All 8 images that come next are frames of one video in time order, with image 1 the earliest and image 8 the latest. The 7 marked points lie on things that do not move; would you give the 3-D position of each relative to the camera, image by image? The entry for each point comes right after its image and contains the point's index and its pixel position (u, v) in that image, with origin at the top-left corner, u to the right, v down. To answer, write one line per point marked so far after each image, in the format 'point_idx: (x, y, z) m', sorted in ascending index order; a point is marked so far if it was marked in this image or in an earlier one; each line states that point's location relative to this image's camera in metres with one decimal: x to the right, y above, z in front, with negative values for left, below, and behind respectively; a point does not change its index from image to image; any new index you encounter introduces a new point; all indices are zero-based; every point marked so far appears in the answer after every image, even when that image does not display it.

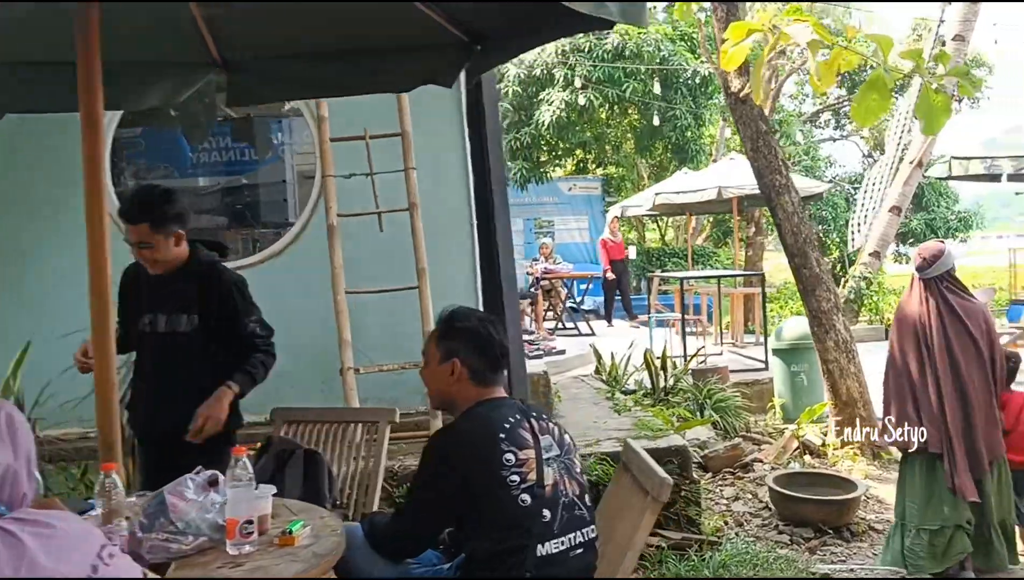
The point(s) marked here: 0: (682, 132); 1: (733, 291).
0: (+3.6, +3.4, +19.5) m
1: (+3.1, 0.0, +12.9) m
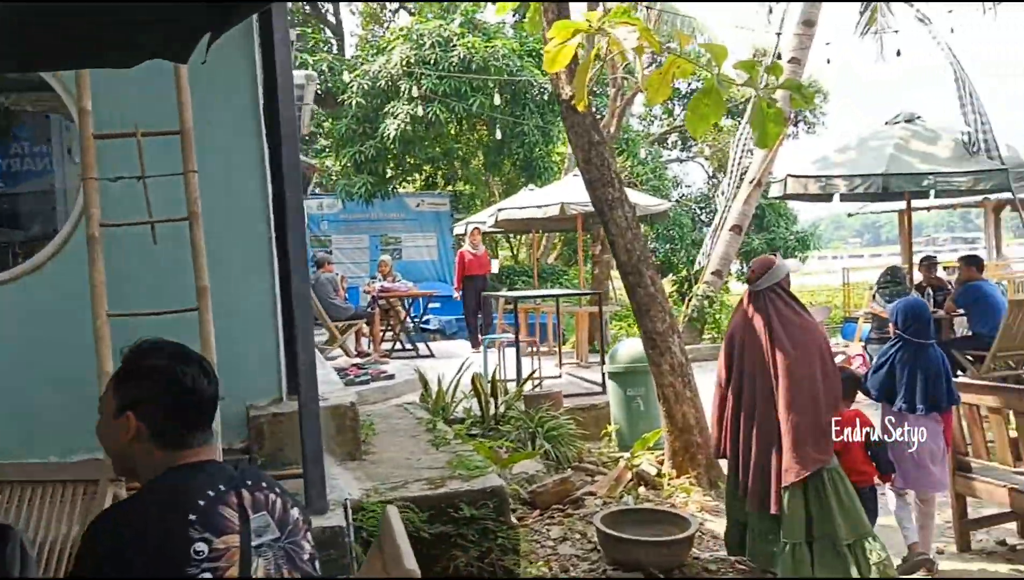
0: (+0.4, +3.0, +19.3) m
1: (+0.9, -0.3, +12.6) m
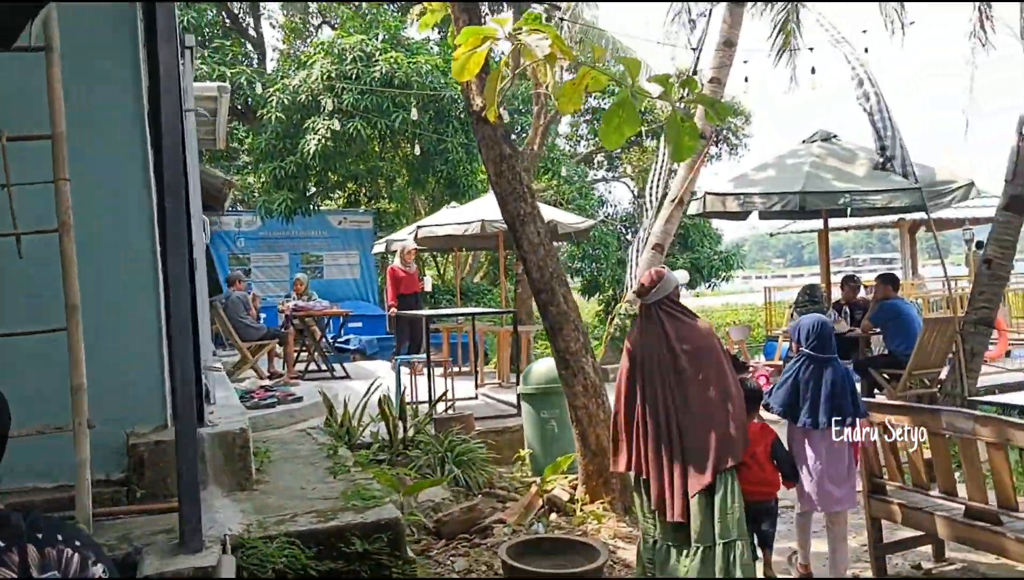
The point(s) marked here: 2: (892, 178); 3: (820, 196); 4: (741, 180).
0: (-1.2, +2.6, +19.0) m
1: (-0.2, -0.5, +12.3) m
2: (+3.4, +1.0, +8.1) m
3: (+2.7, +0.8, +8.0) m
4: (+2.2, +1.1, +8.8) m
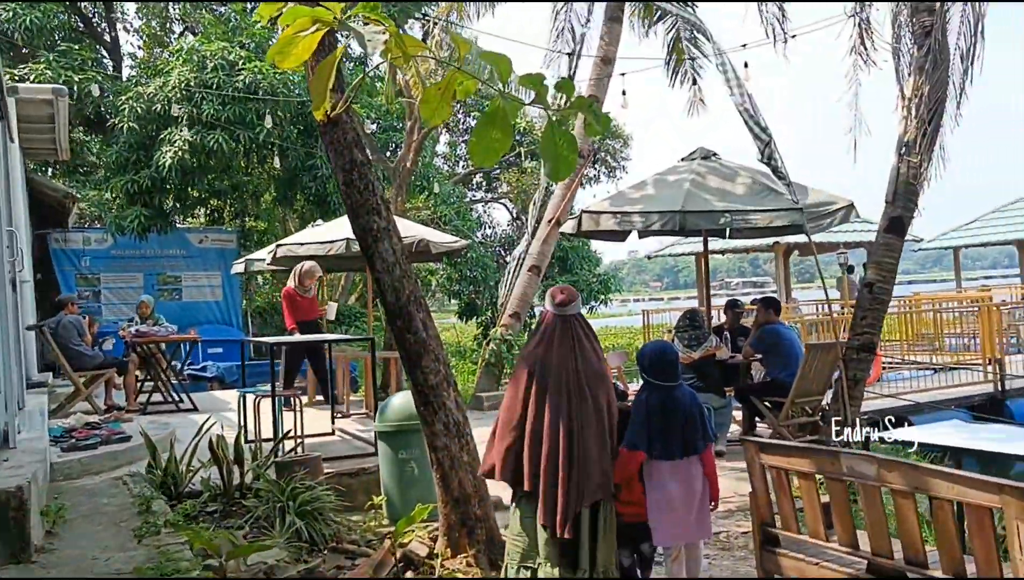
0: (-3.7, +2.1, +18.1) m
1: (-1.8, -0.8, +11.5) m
2: (+2.2, +0.8, +7.8) m
3: (+1.6, +0.6, +7.6) m
4: (+1.0, +0.8, +8.3) m
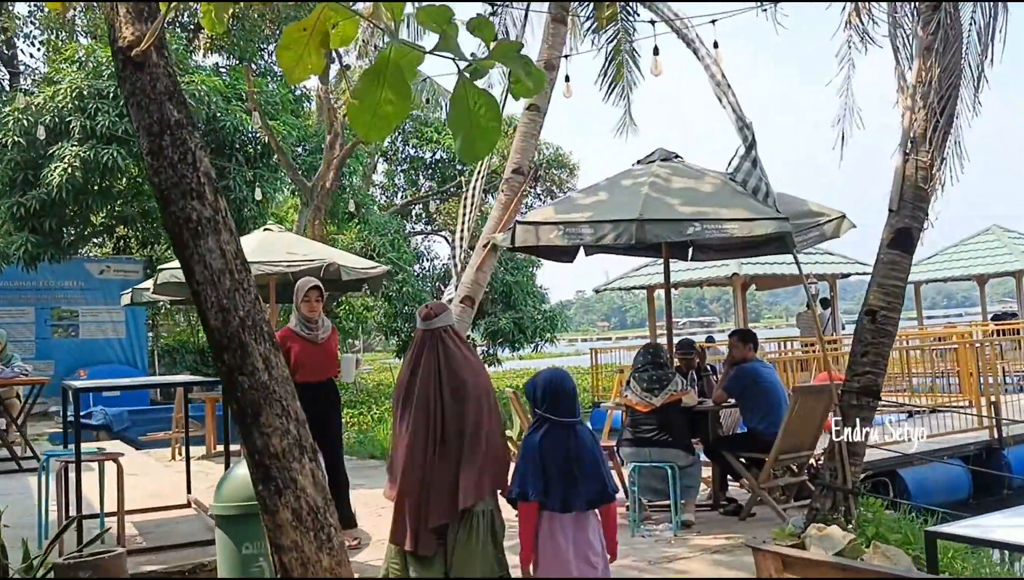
0: (-4.8, +1.5, +16.3) m
1: (-2.6, -1.2, +9.7) m
2: (+1.6, +0.6, +6.3) m
3: (+1.0, +0.4, +6.1) m
4: (+0.4, +0.6, +6.8) m
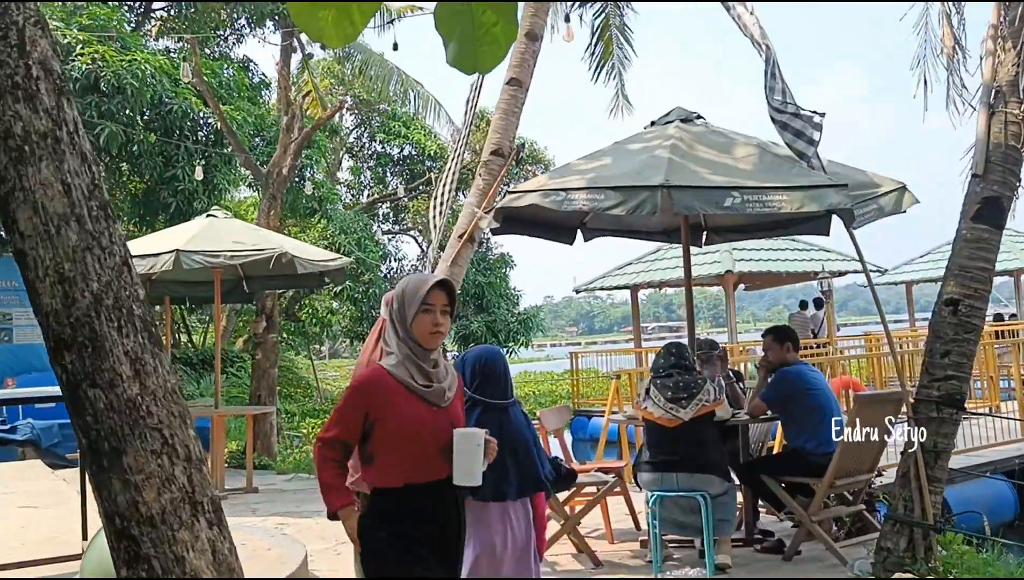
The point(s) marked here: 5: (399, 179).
0: (-5.2, +1.5, +14.9) m
1: (-2.8, -1.1, +8.4) m
2: (+1.6, +0.7, +5.1) m
3: (+1.0, +0.5, +4.9) m
4: (+0.3, +0.7, +5.5) m
5: (-2.3, +2.3, +18.8) m
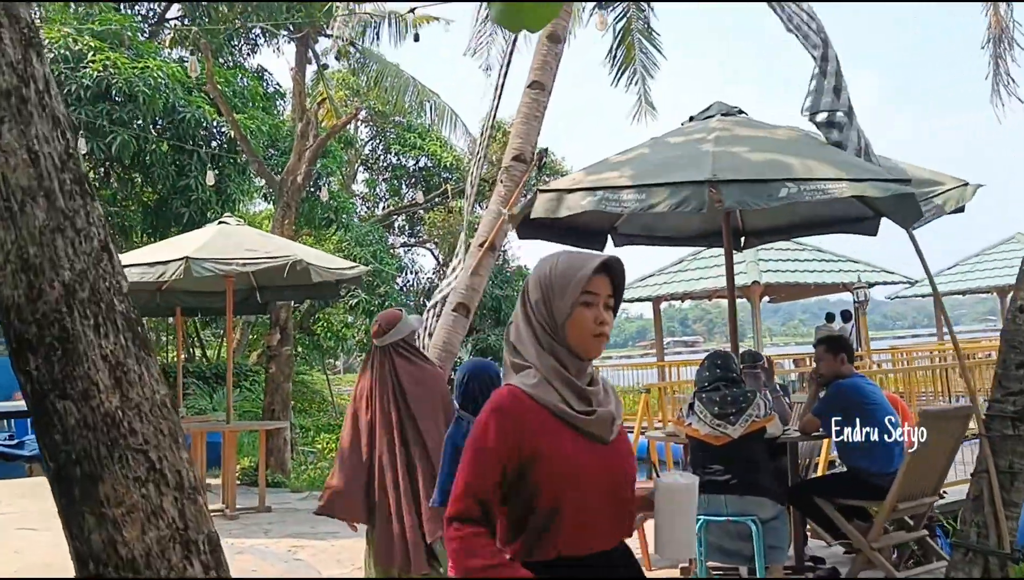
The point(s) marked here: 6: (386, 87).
0: (-4.9, +1.3, +14.6) m
1: (-2.5, -1.2, +8.0) m
2: (+1.8, +0.6, +4.7) m
3: (+1.1, +0.5, +4.5) m
4: (+0.5, +0.7, +5.1) m
5: (-2.0, +2.0, +18.5) m
6: (-2.0, +3.3, +14.8) m
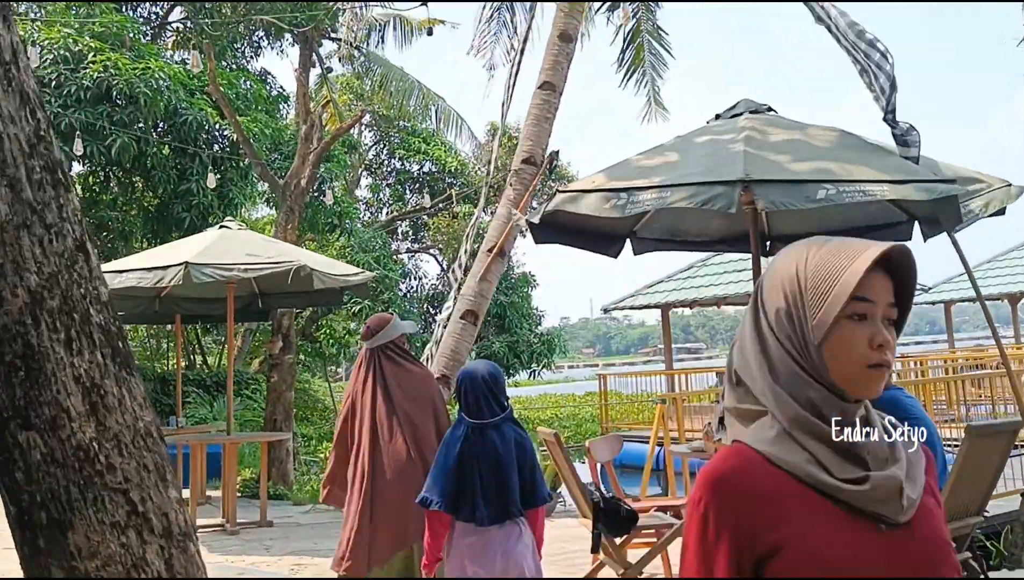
0: (-4.8, +1.2, +14.3) m
1: (-2.4, -1.3, +7.7) m
2: (+1.8, +0.6, +4.4) m
3: (+1.2, +0.5, +4.2) m
4: (+0.6, +0.6, +4.9) m
5: (-1.8, +1.9, +18.3) m
6: (-1.9, +3.2, +14.5) m
